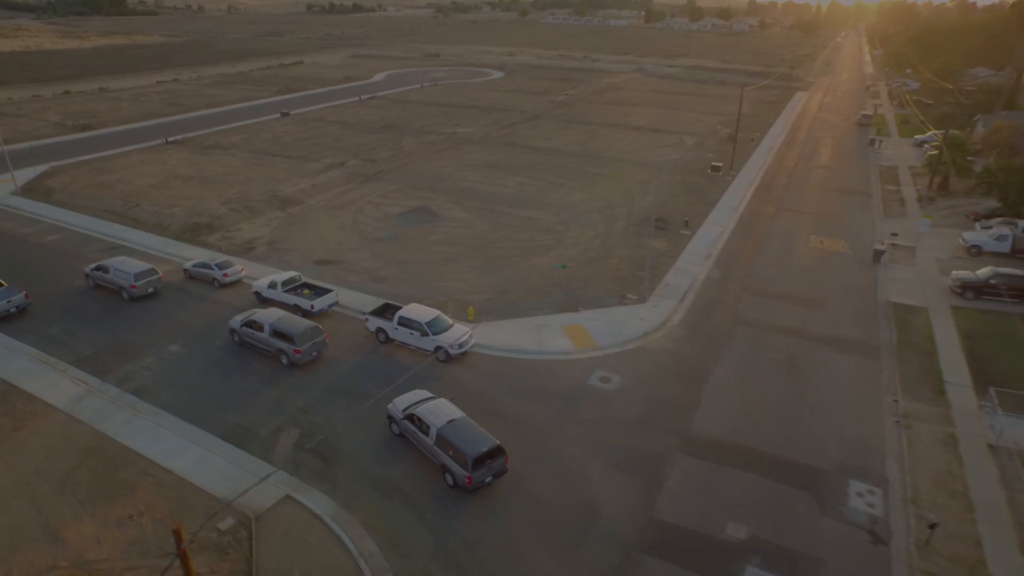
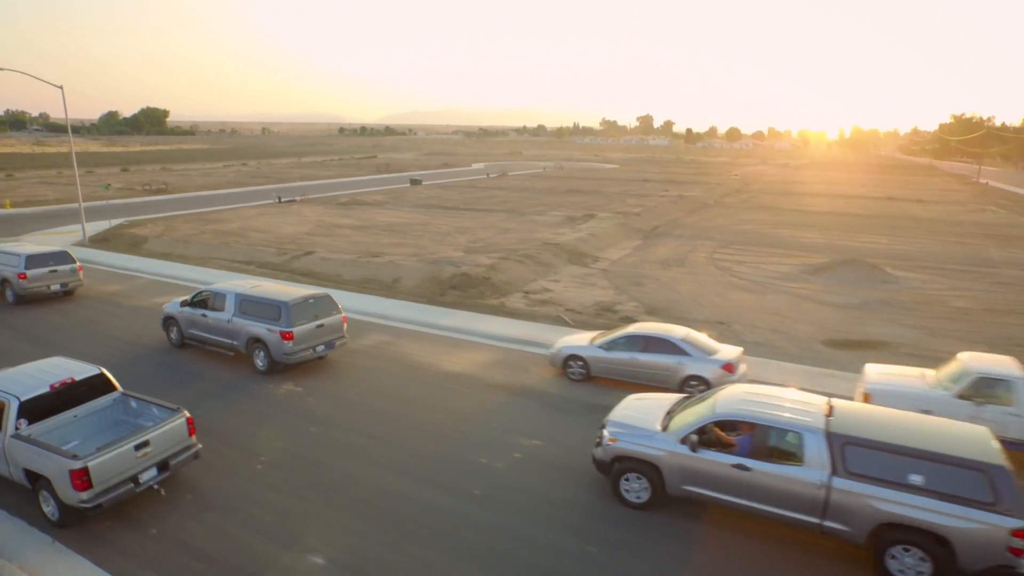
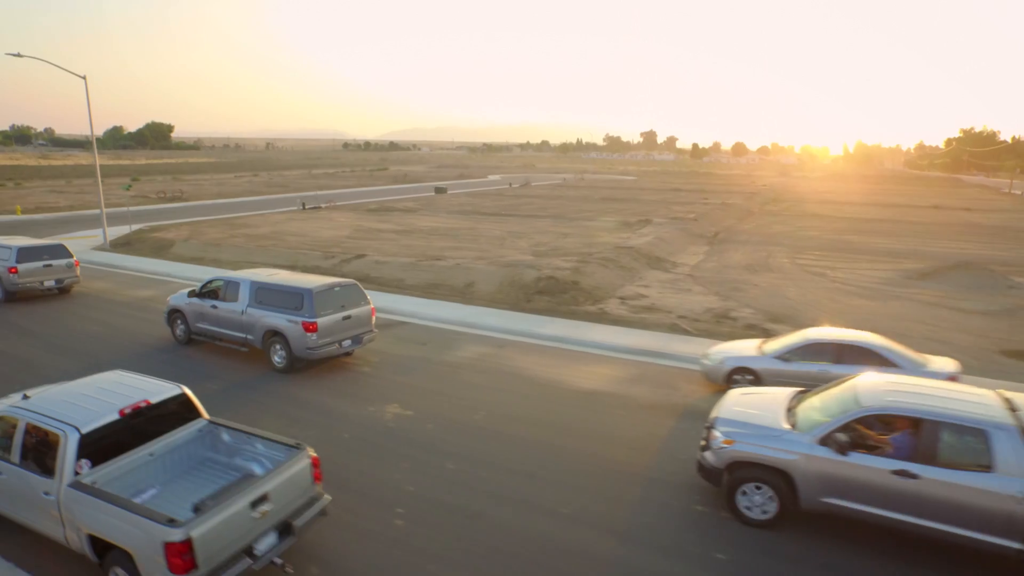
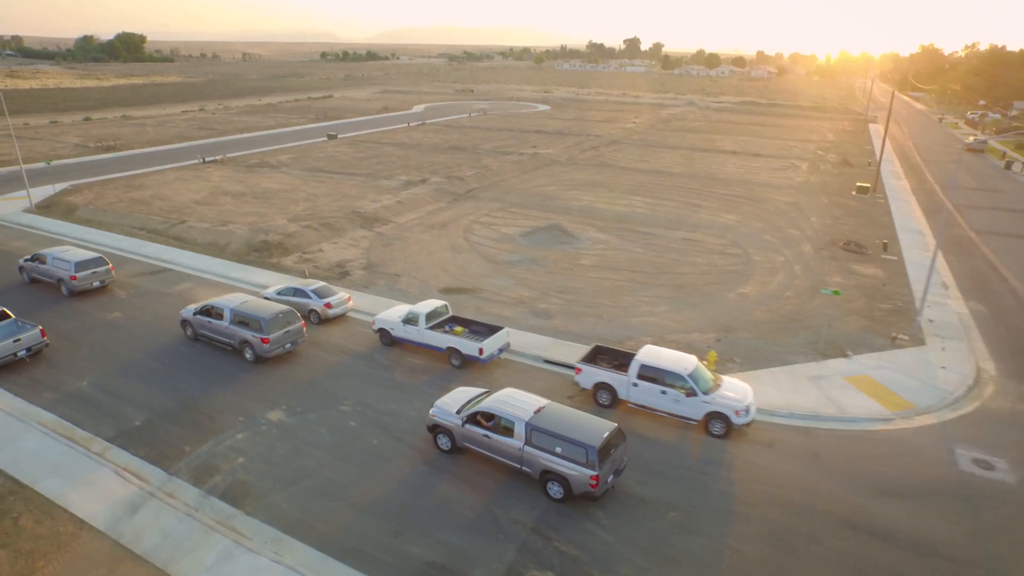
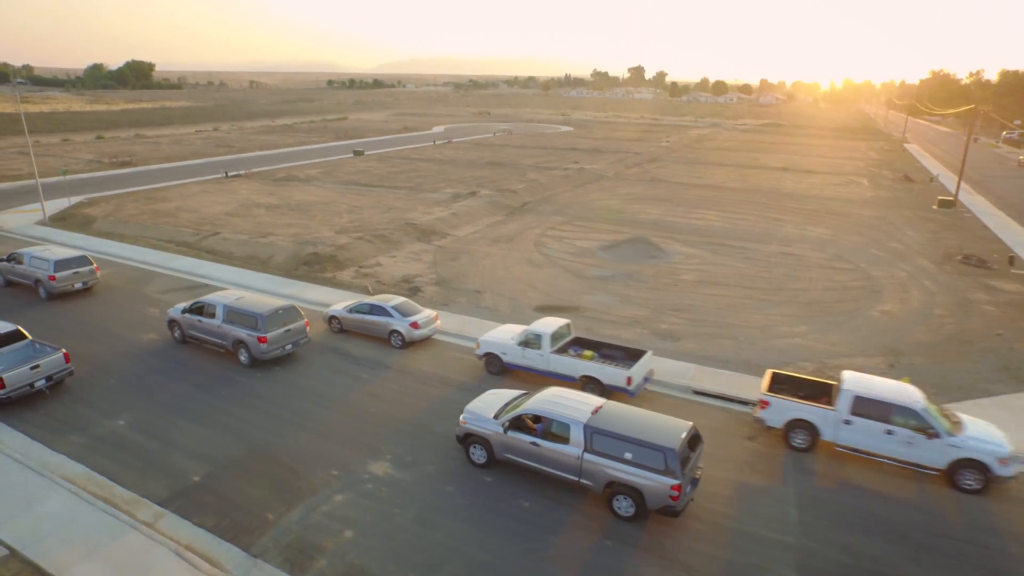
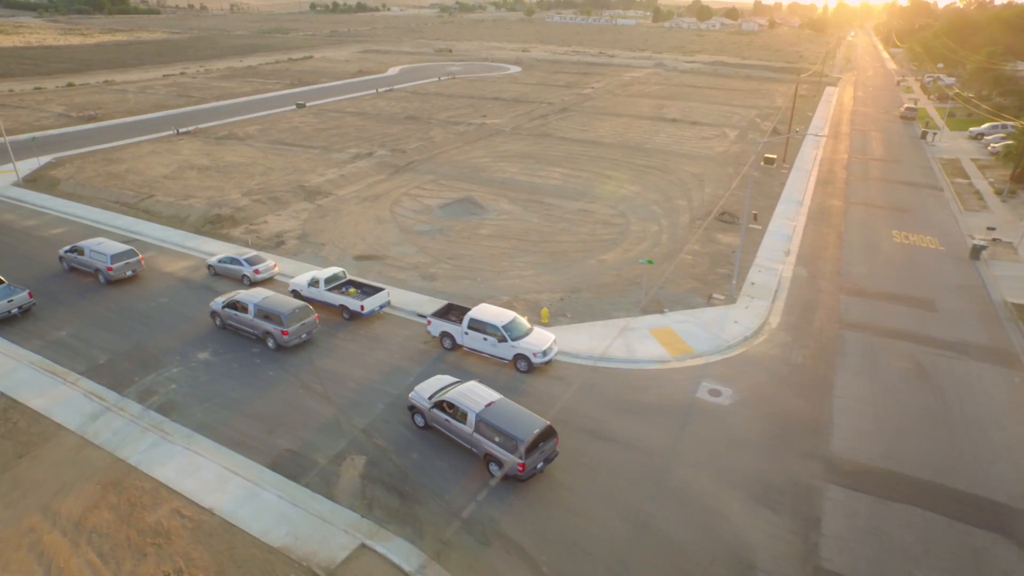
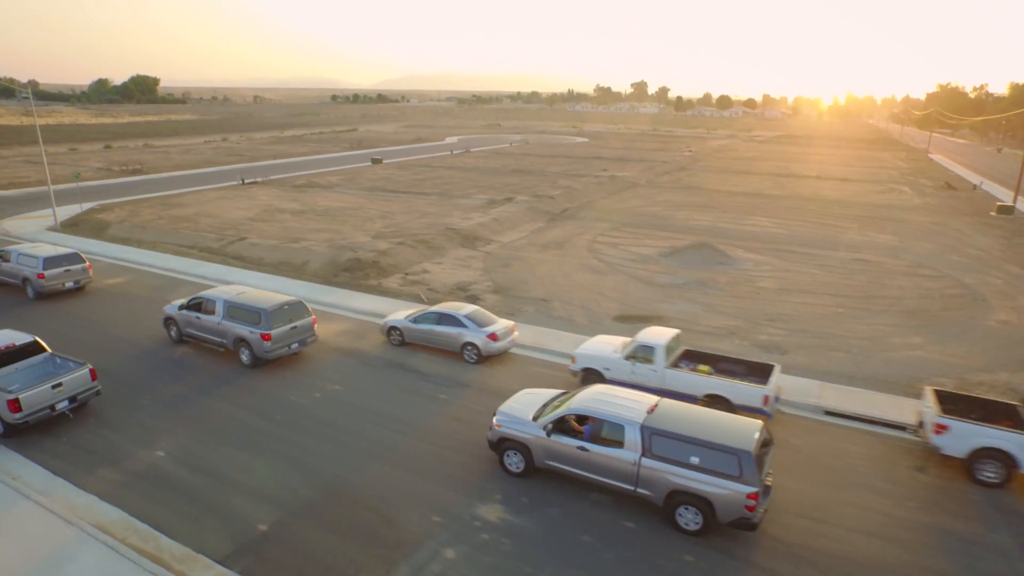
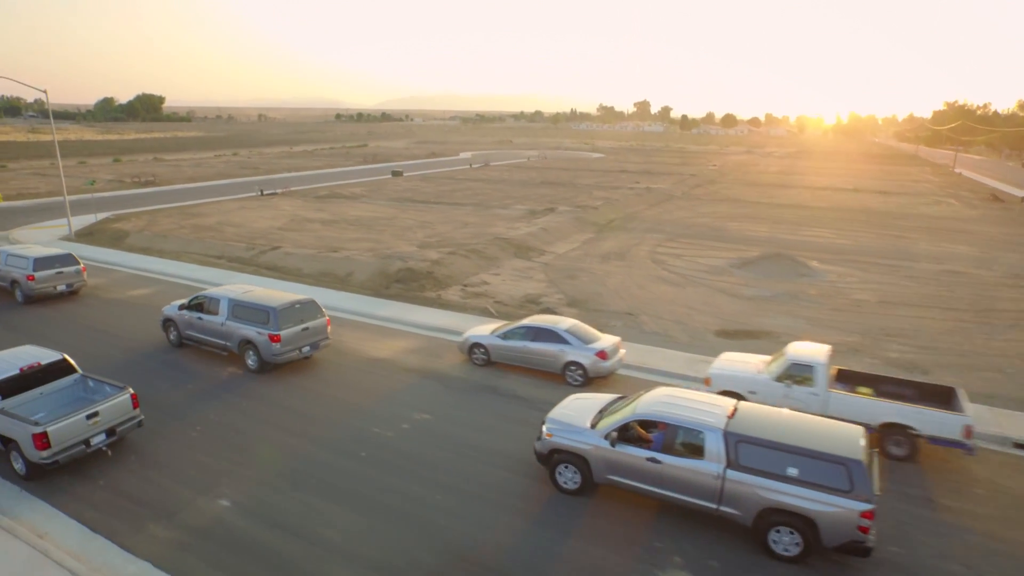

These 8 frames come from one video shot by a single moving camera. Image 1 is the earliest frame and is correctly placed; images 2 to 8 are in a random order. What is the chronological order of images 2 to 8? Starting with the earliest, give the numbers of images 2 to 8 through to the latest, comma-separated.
6, 4, 5, 7, 8, 2, 3
